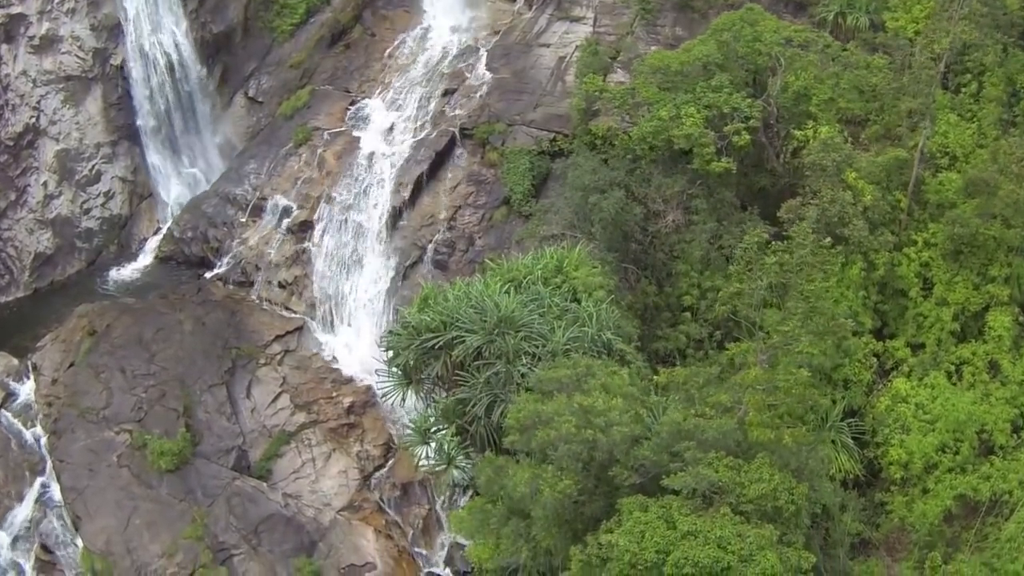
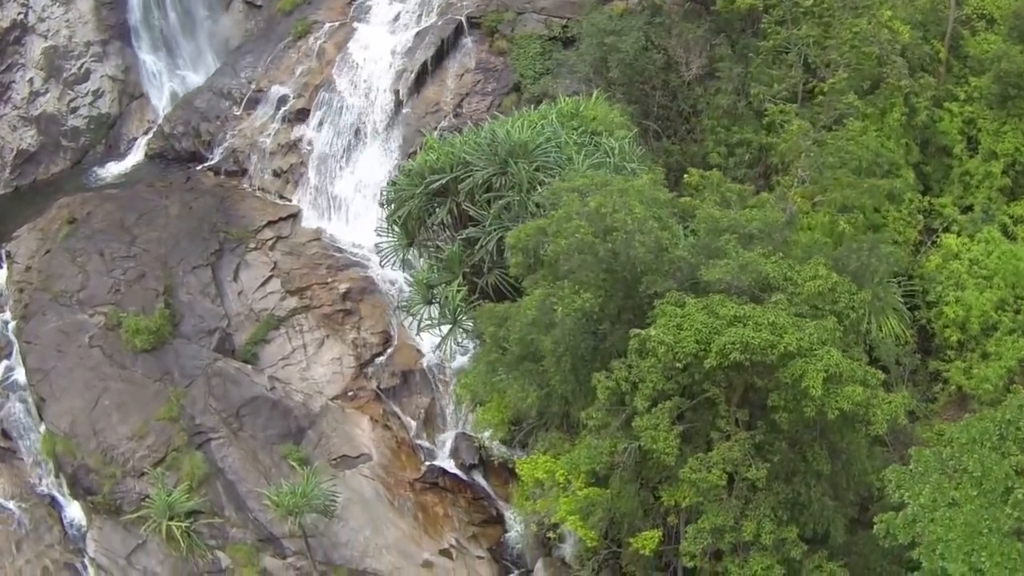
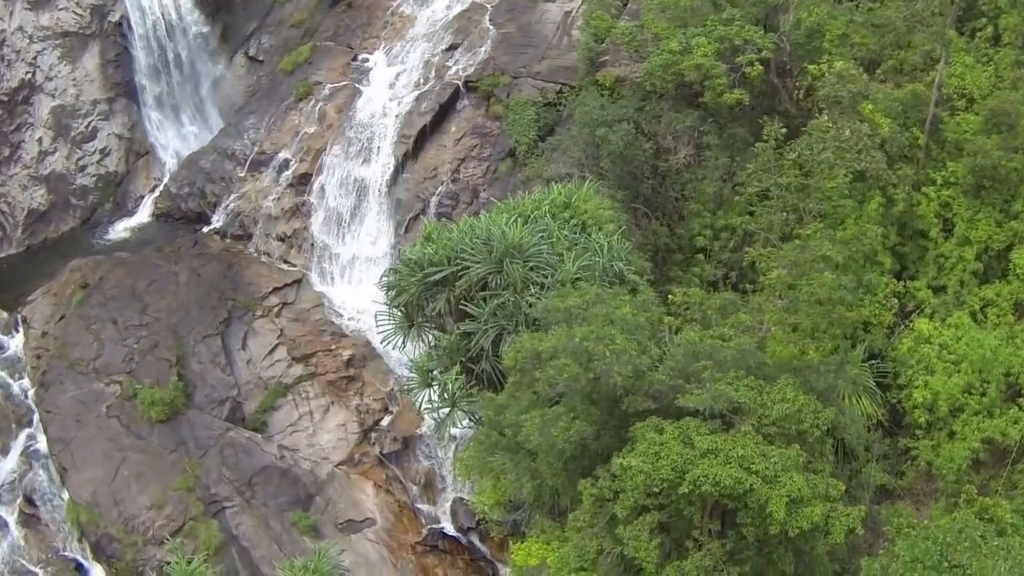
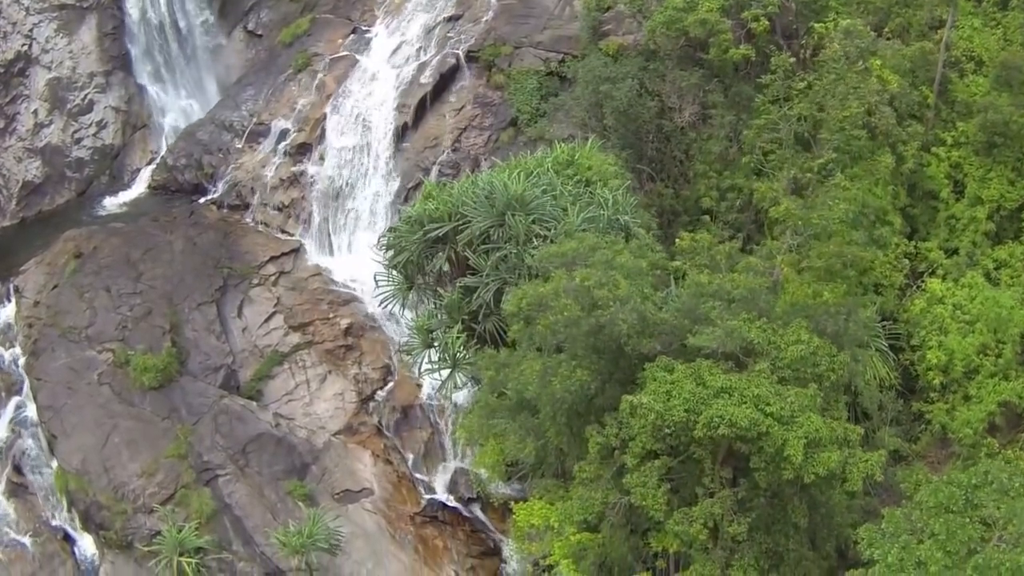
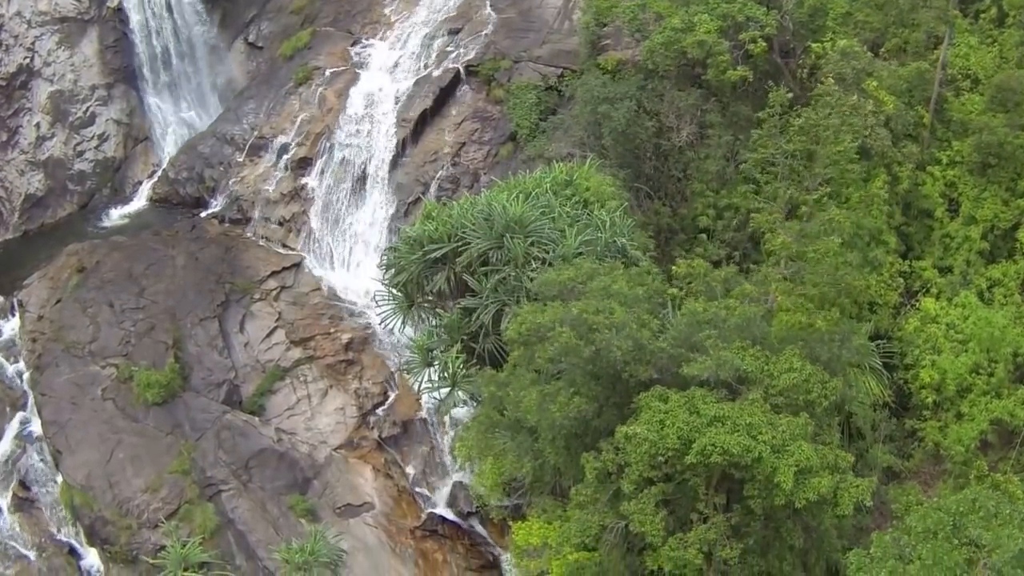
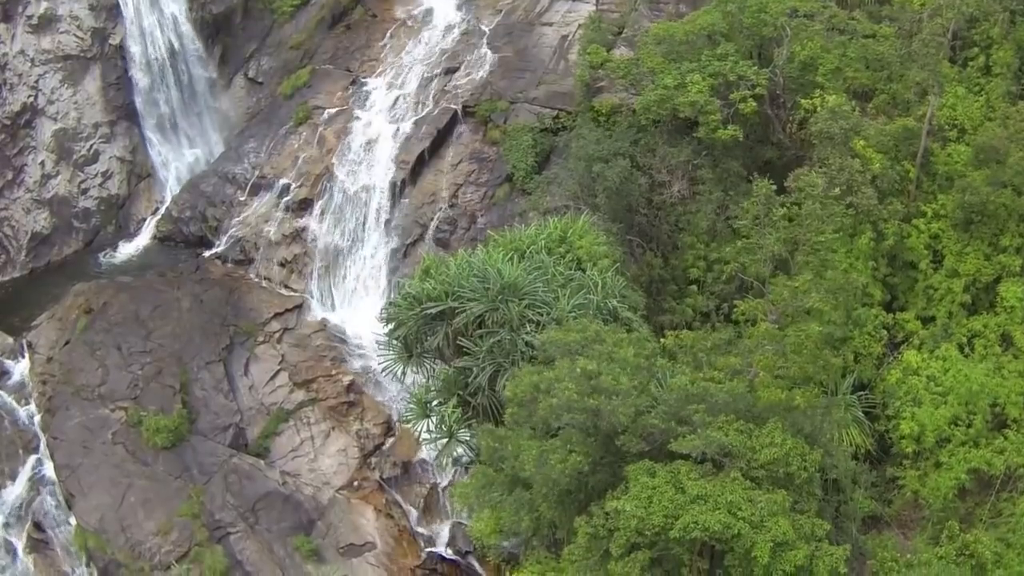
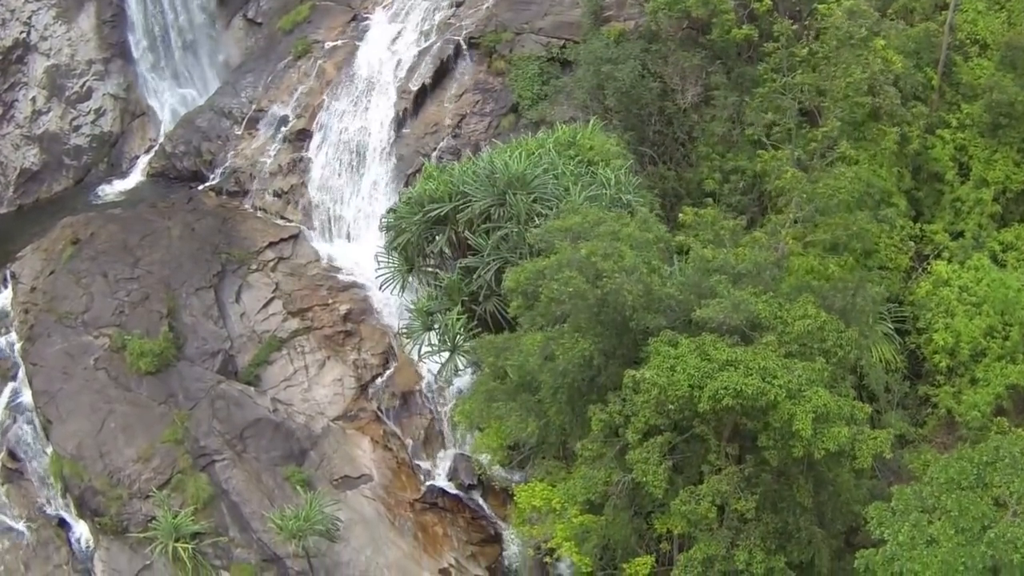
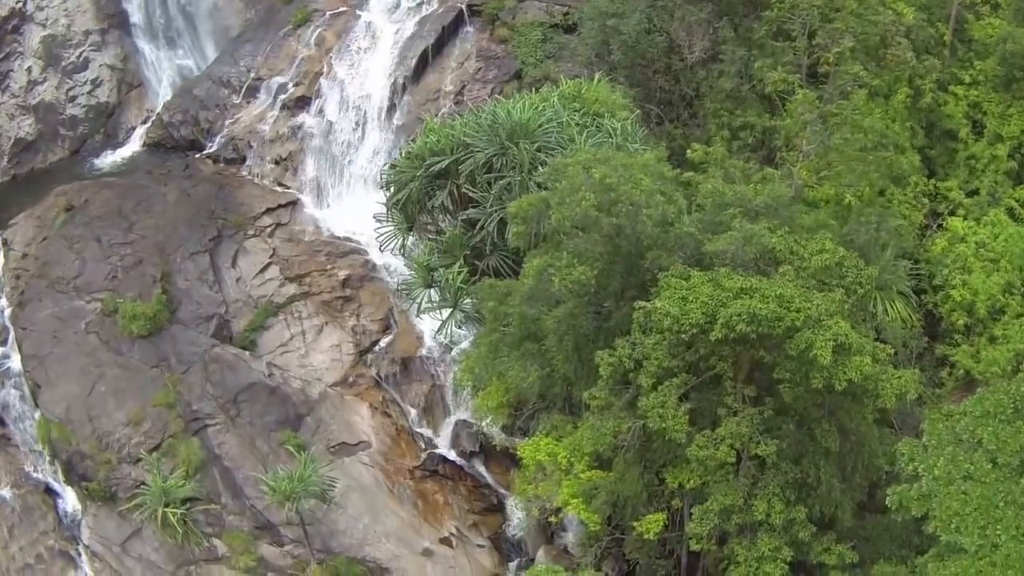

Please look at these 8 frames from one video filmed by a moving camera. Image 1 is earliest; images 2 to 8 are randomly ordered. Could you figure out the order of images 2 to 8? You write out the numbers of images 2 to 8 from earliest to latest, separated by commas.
6, 3, 5, 4, 7, 2, 8
